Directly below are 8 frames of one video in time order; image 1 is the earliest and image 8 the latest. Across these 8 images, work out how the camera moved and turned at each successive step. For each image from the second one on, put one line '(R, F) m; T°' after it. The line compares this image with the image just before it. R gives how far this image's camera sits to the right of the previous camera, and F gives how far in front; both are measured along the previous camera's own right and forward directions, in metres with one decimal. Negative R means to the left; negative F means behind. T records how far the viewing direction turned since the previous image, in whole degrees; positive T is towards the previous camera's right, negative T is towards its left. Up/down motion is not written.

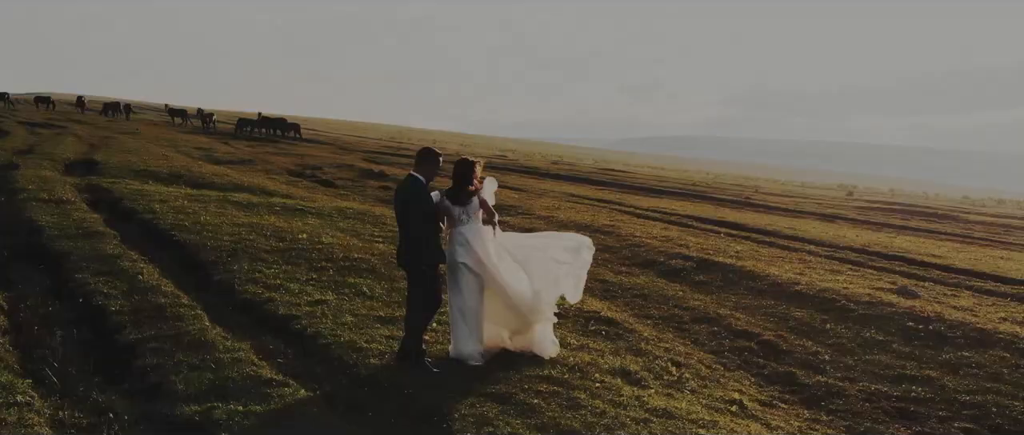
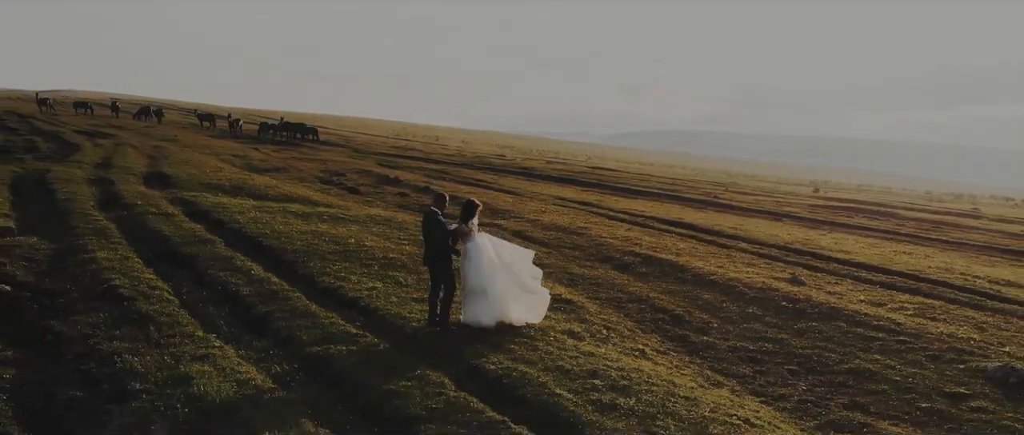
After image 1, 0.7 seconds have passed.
(+0.1, -3.1) m; 0°
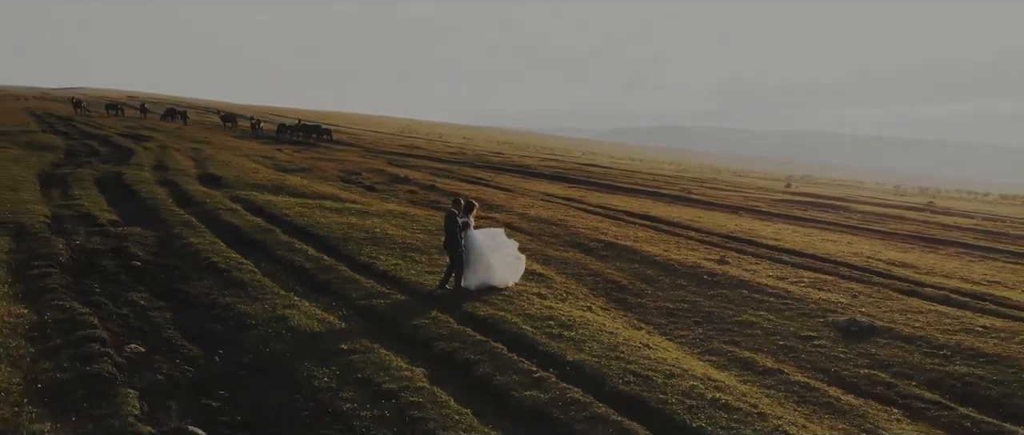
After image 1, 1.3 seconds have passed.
(+0.1, -3.4) m; 0°
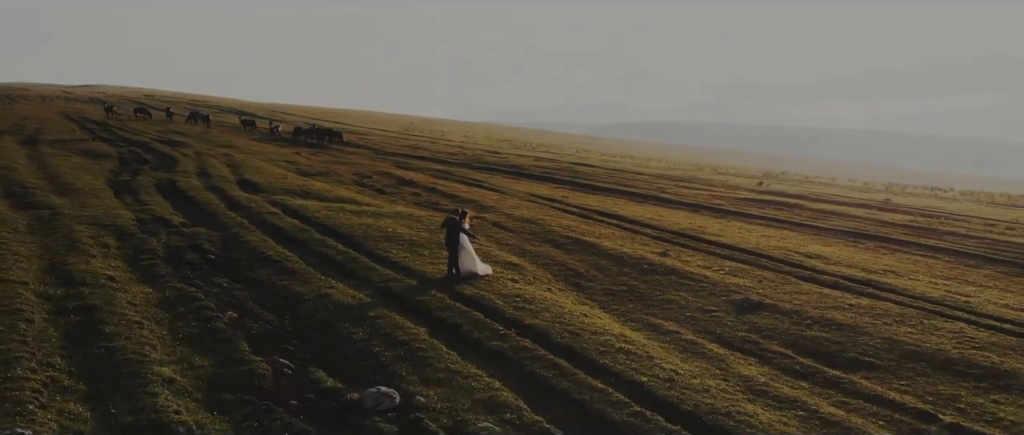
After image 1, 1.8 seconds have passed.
(+0.3, -3.9) m; 0°
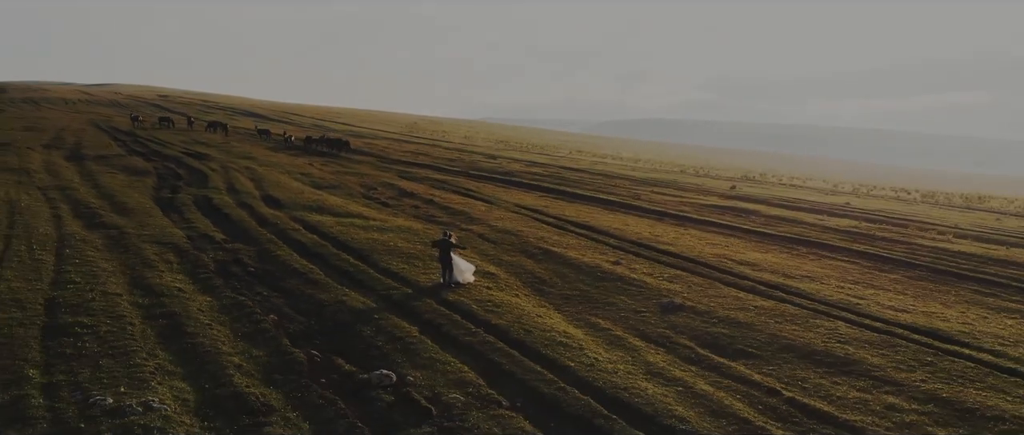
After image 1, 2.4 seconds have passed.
(+0.4, -4.2) m; 0°
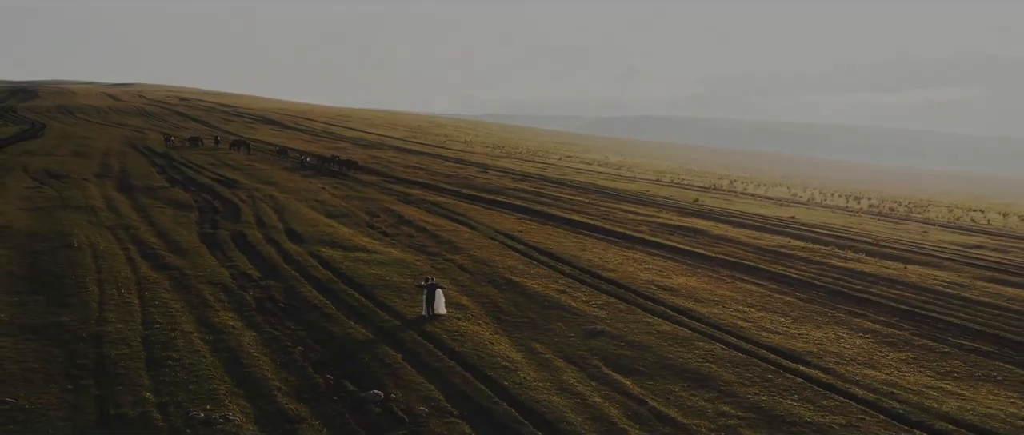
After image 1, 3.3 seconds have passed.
(+1.0, -6.7) m; 0°
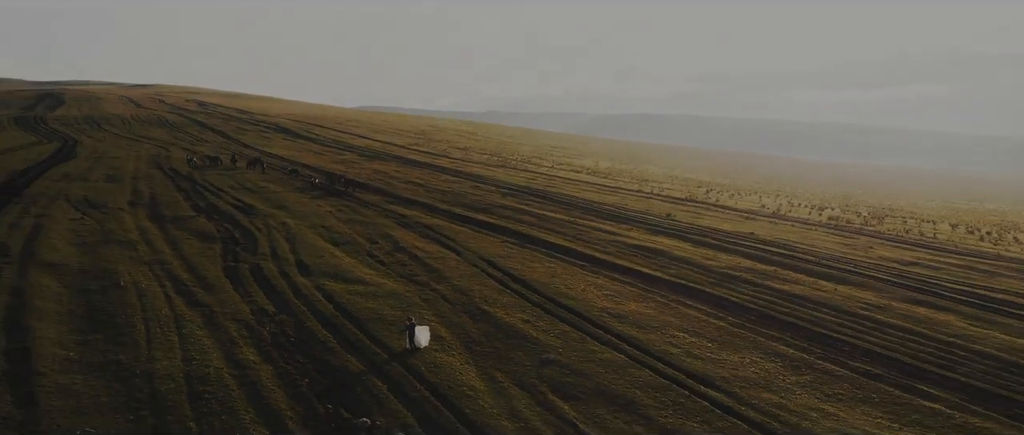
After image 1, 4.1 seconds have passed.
(+1.1, -6.0) m; -1°
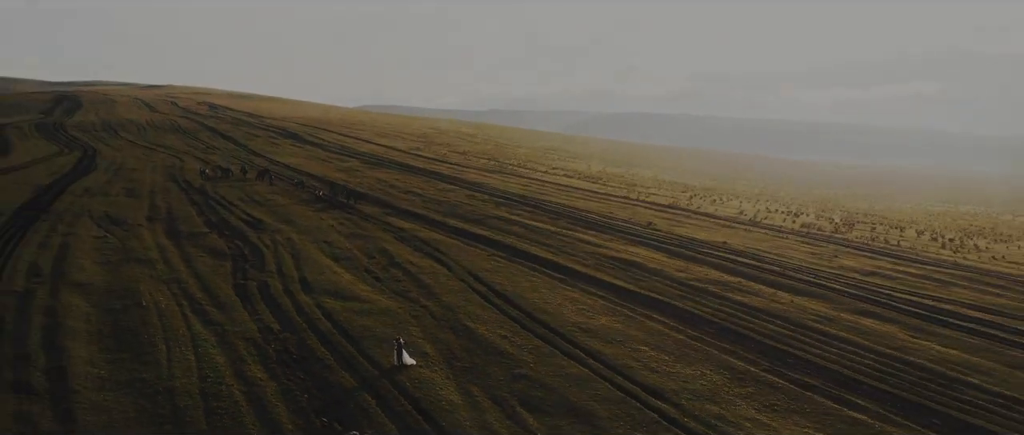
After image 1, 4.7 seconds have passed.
(+1.0, -4.4) m; 0°
